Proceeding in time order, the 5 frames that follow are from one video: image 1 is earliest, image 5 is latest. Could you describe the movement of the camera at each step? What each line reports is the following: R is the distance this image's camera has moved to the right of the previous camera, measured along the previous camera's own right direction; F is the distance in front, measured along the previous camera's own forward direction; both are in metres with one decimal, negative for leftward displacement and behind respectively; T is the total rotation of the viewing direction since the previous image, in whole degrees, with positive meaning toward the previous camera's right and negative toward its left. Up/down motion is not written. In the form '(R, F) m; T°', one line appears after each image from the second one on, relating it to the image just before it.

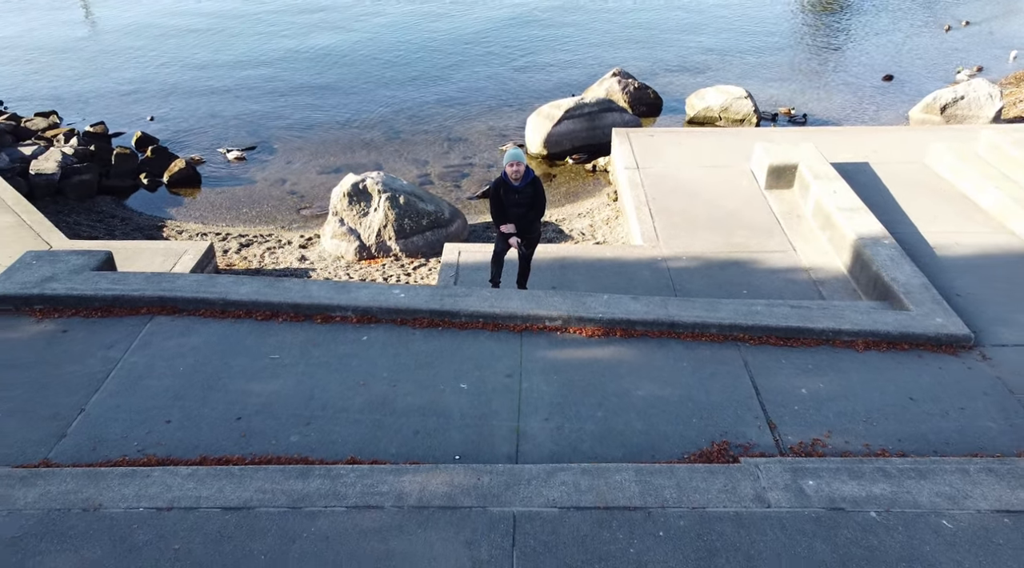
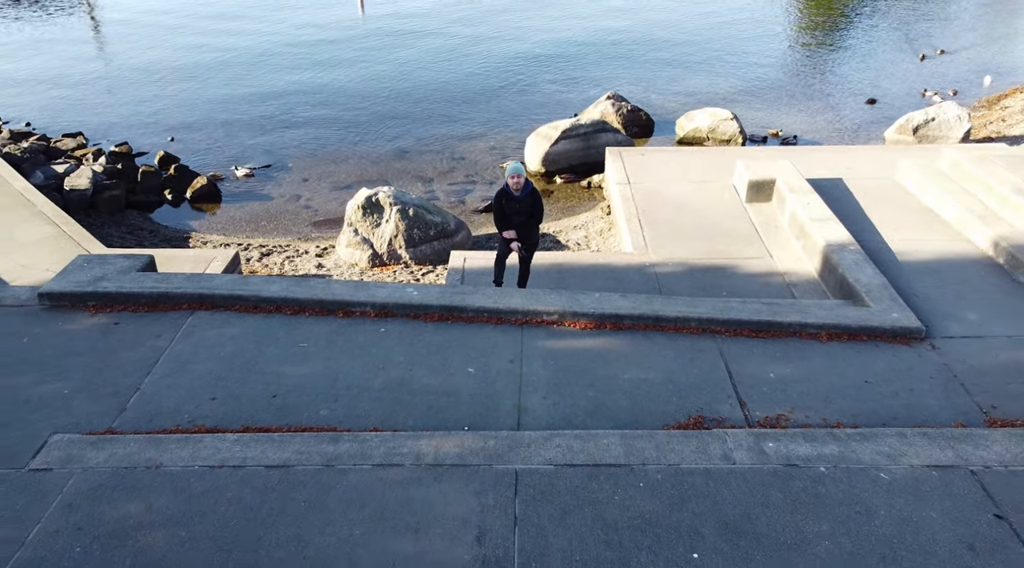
(0.0, -0.7) m; 0°
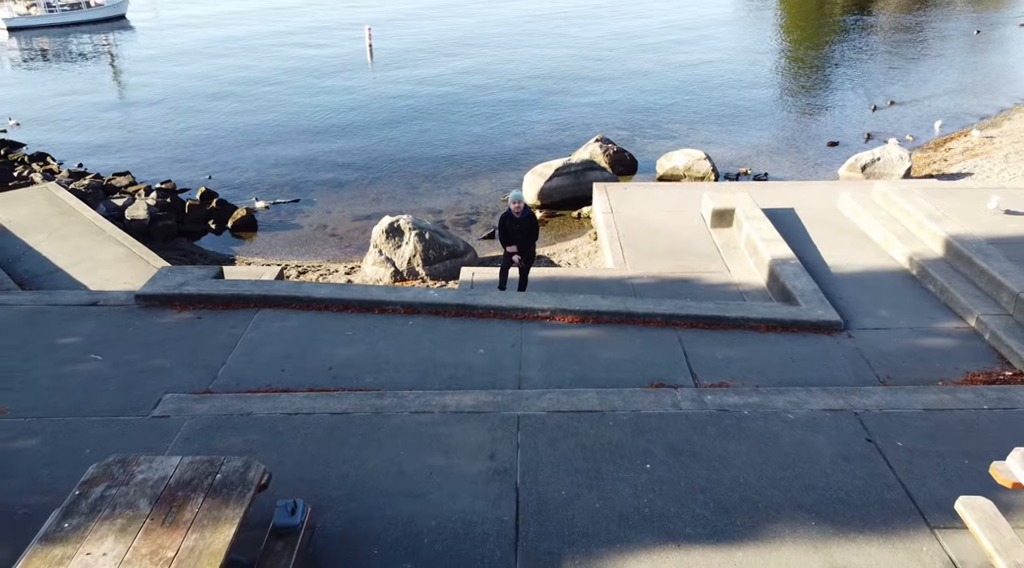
(0.0, -1.7) m; 0°
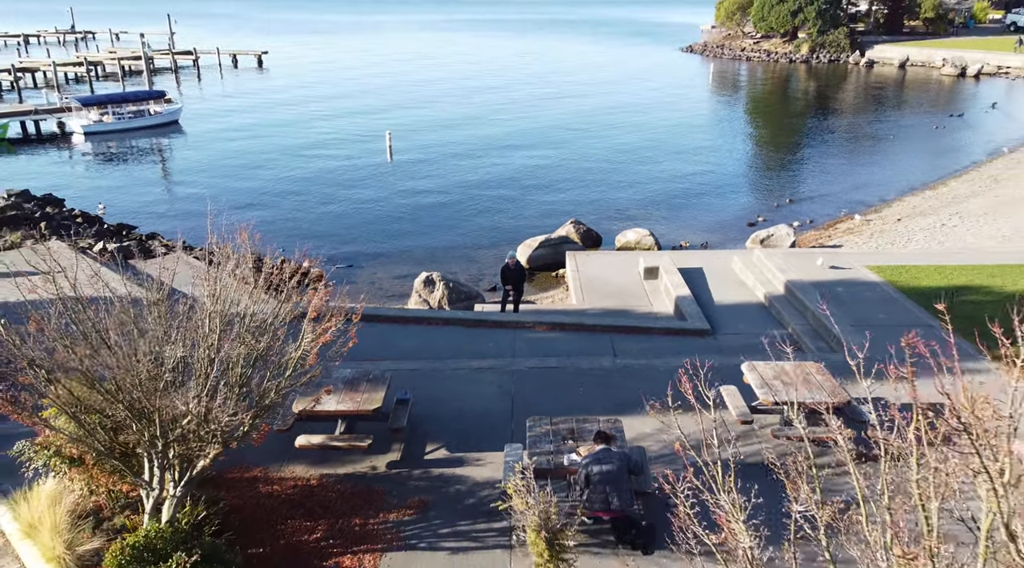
(0.0, -5.3) m; 0°
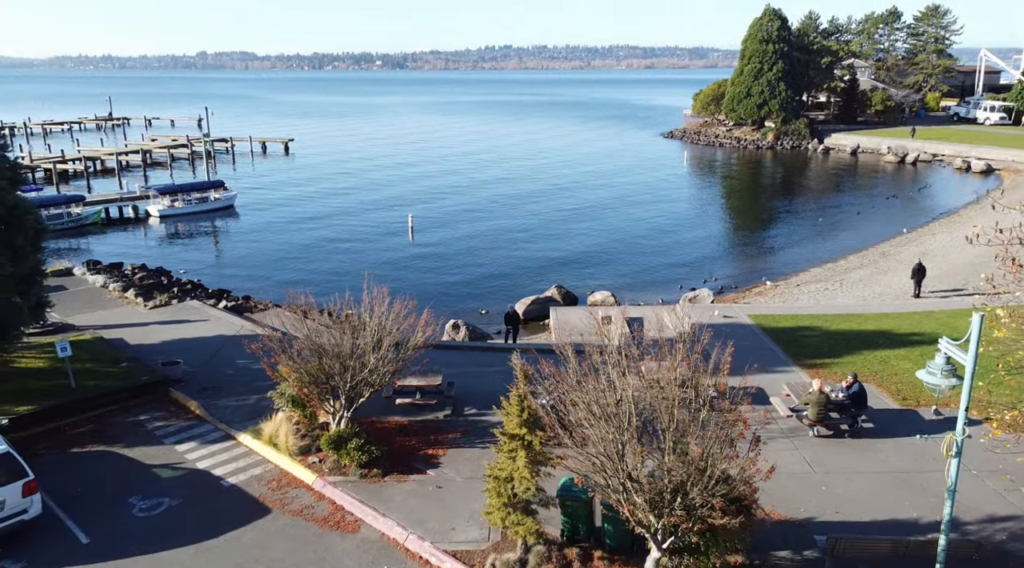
(0.0, -7.8) m; 0°
